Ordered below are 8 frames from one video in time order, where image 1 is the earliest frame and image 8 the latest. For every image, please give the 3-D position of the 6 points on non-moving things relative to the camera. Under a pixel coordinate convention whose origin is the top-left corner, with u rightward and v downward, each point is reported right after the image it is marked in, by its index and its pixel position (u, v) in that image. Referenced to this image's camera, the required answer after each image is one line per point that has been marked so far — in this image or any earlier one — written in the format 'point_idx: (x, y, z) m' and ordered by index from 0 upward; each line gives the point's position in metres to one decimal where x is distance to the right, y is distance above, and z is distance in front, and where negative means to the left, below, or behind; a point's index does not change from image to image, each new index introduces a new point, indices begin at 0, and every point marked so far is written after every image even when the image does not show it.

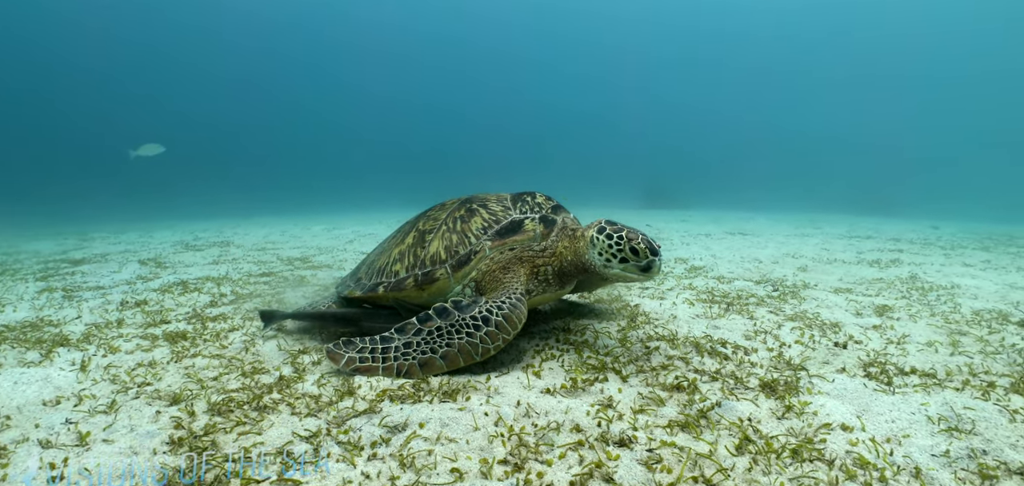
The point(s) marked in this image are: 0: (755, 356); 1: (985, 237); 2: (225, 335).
0: (+1.8, -0.8, +3.8) m
1: (+9.9, +0.1, +10.8) m
2: (-2.4, -0.8, +4.2) m
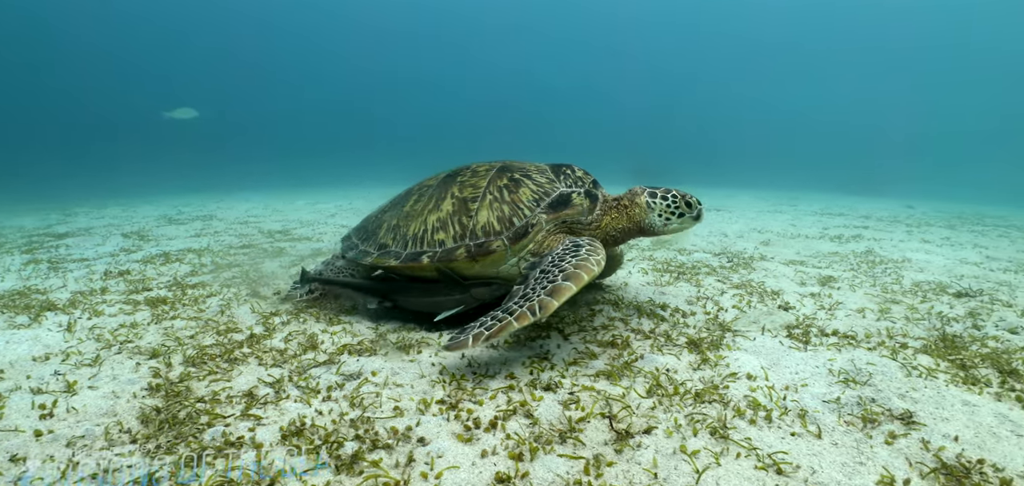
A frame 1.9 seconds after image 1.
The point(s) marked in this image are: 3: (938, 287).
0: (+1.4, -0.6, +4.1) m
1: (+9.5, +0.6, +11.1) m
2: (-2.7, -0.5, +4.5) m
3: (+4.7, -0.5, +5.7) m
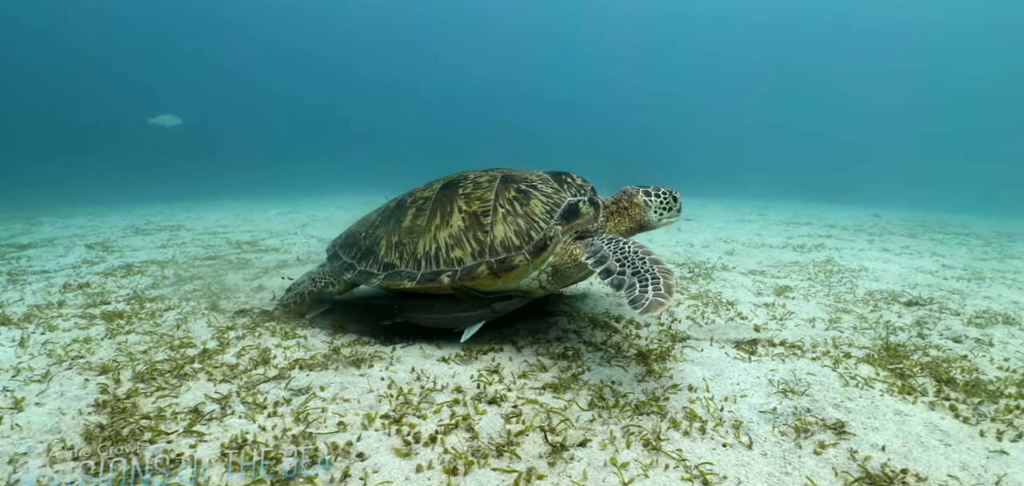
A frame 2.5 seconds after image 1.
0: (+1.1, -0.7, +4.2) m
1: (+8.9, +0.4, +11.4) m
2: (-3.1, -0.6, +4.5) m
3: (+4.3, -0.6, +5.8) m
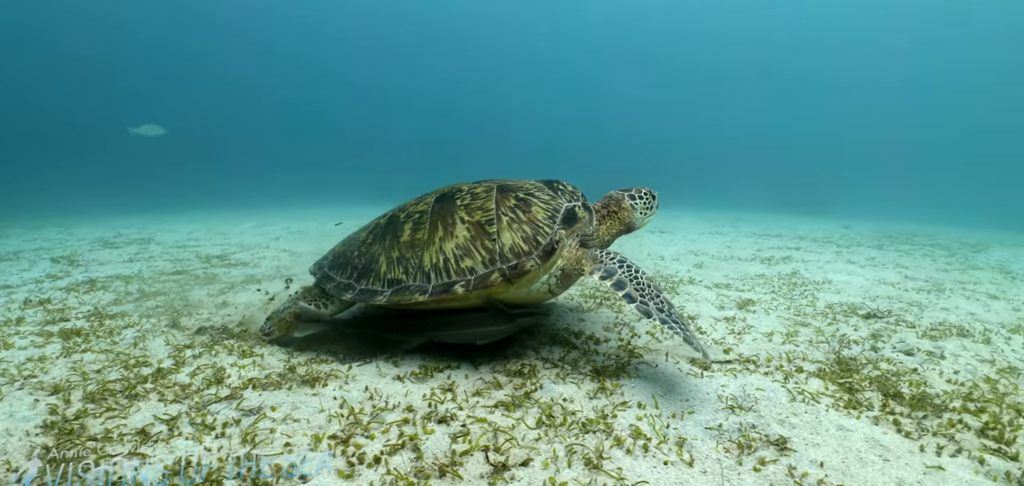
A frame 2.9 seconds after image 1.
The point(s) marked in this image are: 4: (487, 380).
0: (+0.7, -0.9, +4.3) m
1: (+8.4, +0.2, +11.7) m
2: (-3.4, -0.8, +4.5) m
3: (+3.9, -0.8, +6.0) m
4: (-0.2, -1.0, +3.6) m
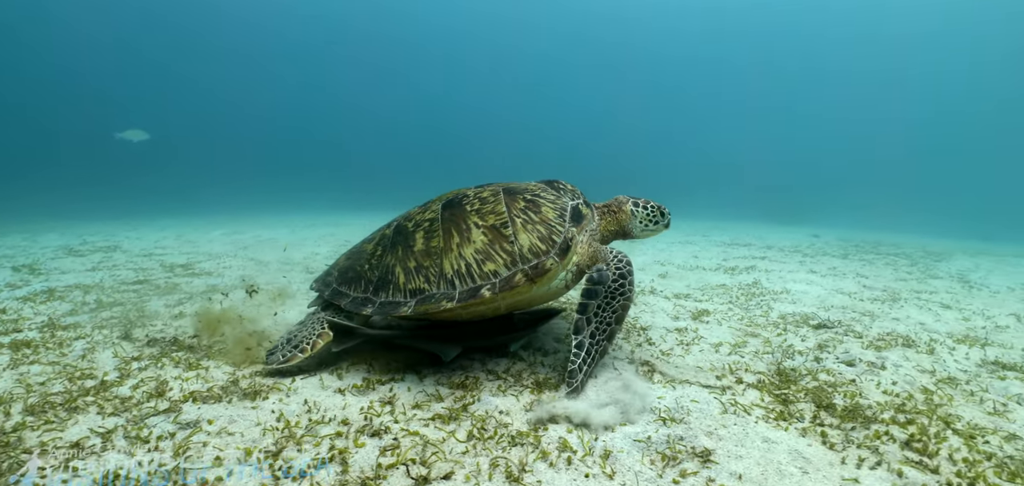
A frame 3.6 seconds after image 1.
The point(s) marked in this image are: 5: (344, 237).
0: (+0.3, -1.0, +4.4) m
1: (+7.9, -0.1, +11.9) m
2: (-3.9, -0.9, +4.5) m
3: (+3.5, -0.9, +6.1) m
4: (-0.6, -1.1, +3.7) m
5: (-3.1, +0.1, +9.4) m
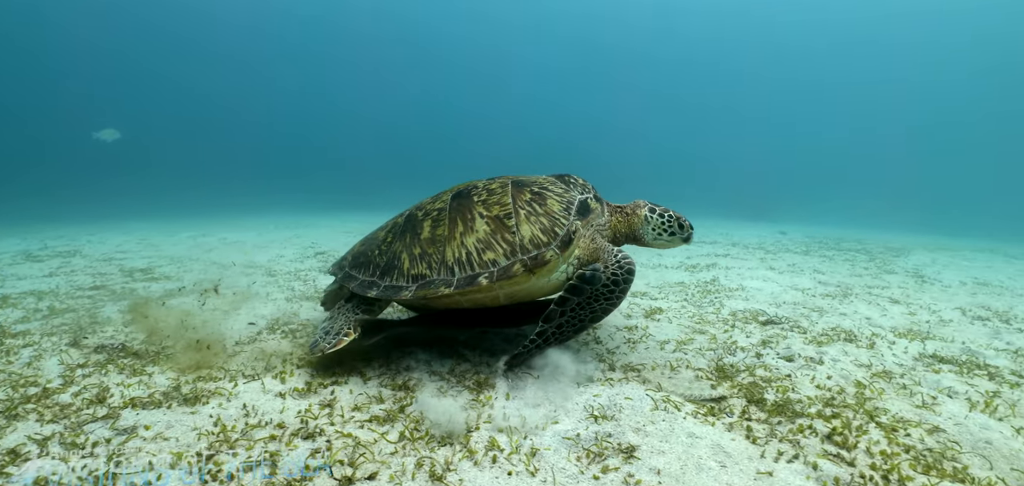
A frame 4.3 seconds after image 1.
0: (-0.2, -1.0, +4.5) m
1: (+7.2, 0.0, +12.2) m
2: (-4.3, -0.9, +4.5) m
3: (+2.9, -0.9, +6.3) m
4: (-1.0, -1.1, +3.8) m
5: (-3.7, +0.1, +9.4) m
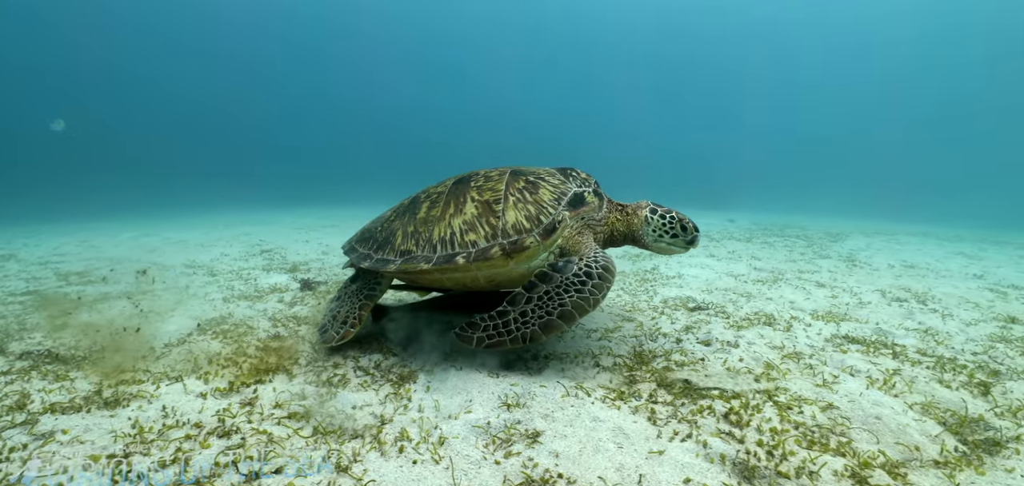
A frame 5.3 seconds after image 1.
0: (-0.8, -1.0, +4.7) m
1: (+6.1, +0.4, +12.7) m
2: (-5.0, -1.0, +4.5) m
3: (+2.2, -0.8, +6.6) m
4: (-1.7, -1.1, +3.9) m
5: (-4.6, +0.1, +9.4) m
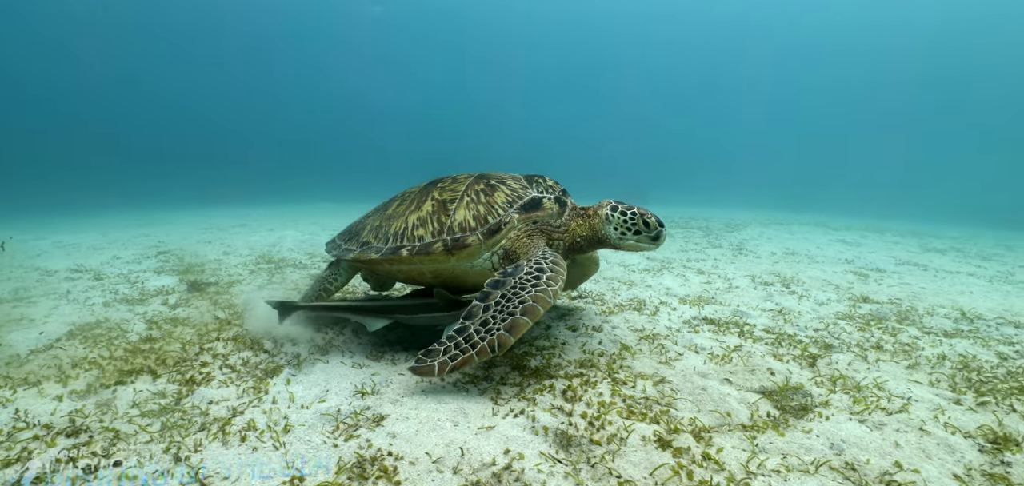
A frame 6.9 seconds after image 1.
0: (-2.1, -1.0, +5.0) m
1: (+4.1, +0.6, +13.6) m
2: (-6.2, -1.1, +4.4) m
3: (+0.7, -0.7, +7.2) m
4: (-2.9, -1.2, +4.1) m
5: (-6.3, +0.1, +9.3) m
